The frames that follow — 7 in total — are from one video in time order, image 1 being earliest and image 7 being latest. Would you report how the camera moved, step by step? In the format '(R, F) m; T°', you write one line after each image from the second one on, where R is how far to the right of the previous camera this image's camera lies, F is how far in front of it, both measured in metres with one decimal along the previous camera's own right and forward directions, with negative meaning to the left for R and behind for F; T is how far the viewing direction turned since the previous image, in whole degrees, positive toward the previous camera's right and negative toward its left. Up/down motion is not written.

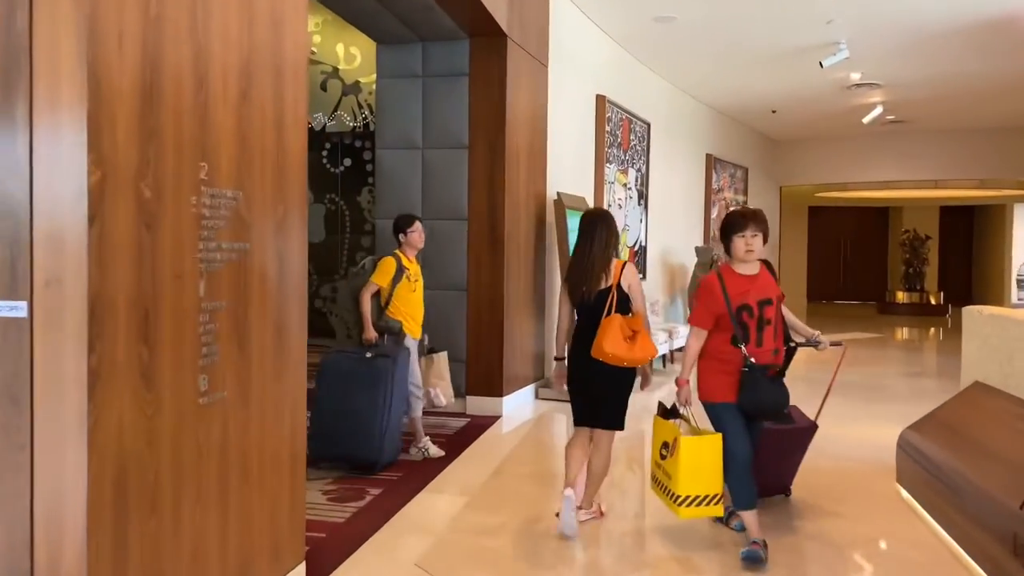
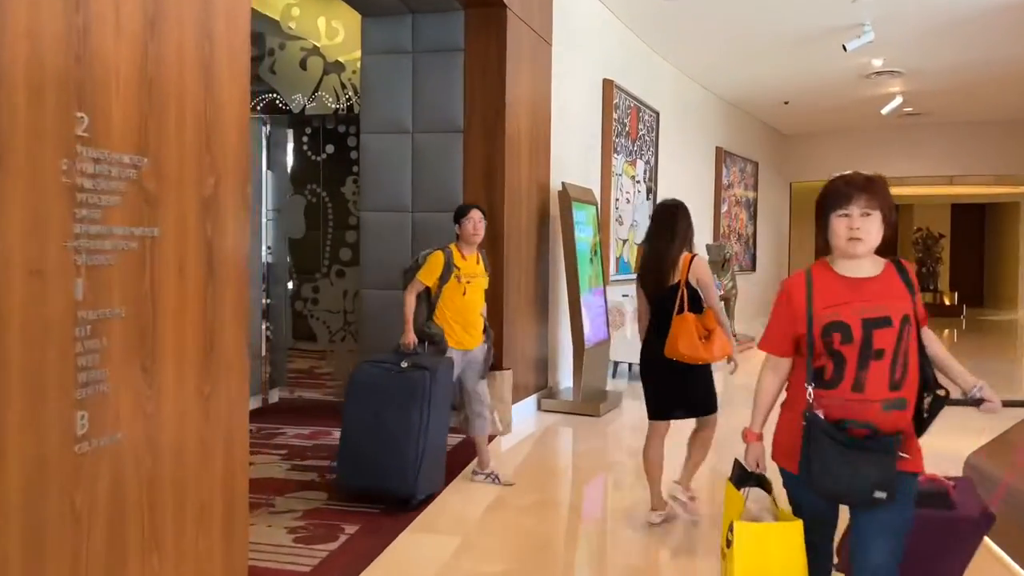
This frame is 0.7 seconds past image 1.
(0.0, +0.6) m; 0°
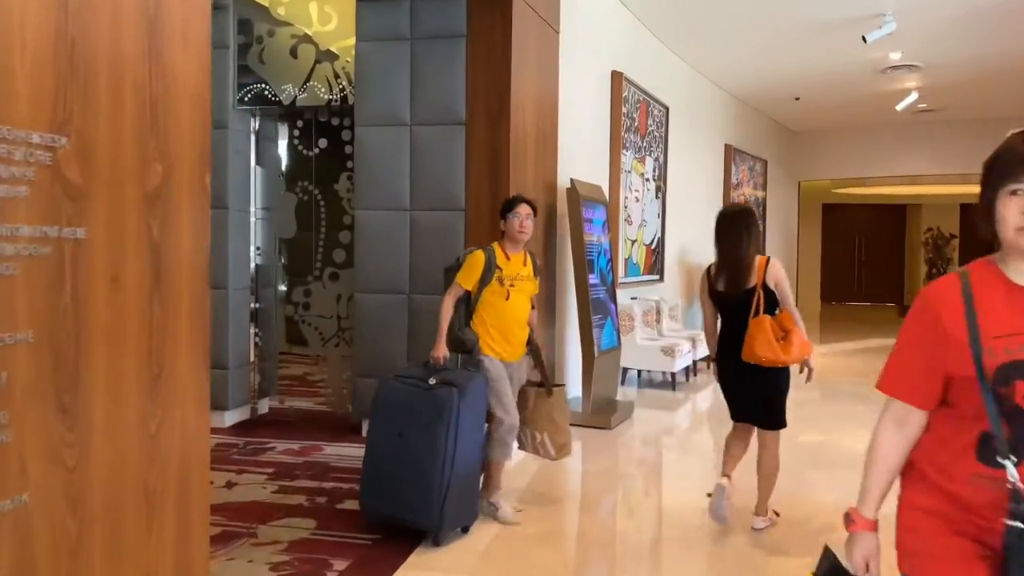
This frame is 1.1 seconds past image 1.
(0.0, +0.3) m; 0°
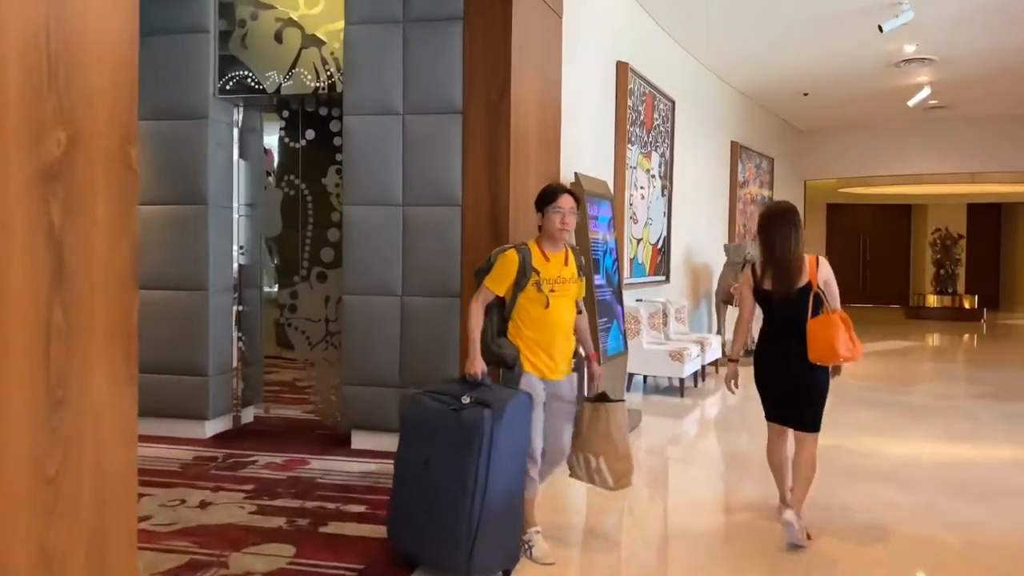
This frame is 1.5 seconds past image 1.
(0.0, +0.3) m; 0°
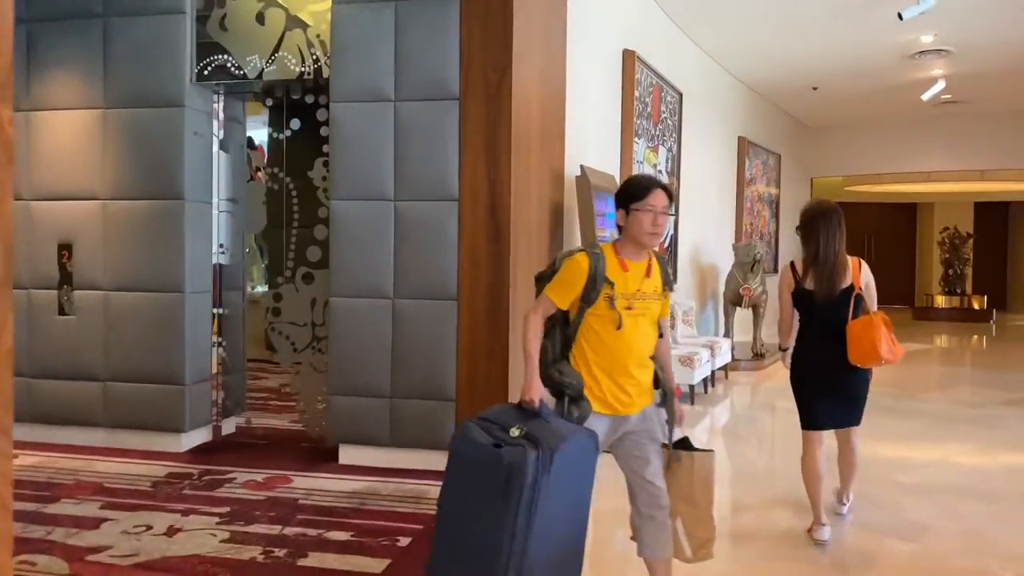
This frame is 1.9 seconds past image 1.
(0.0, +0.3) m; 0°
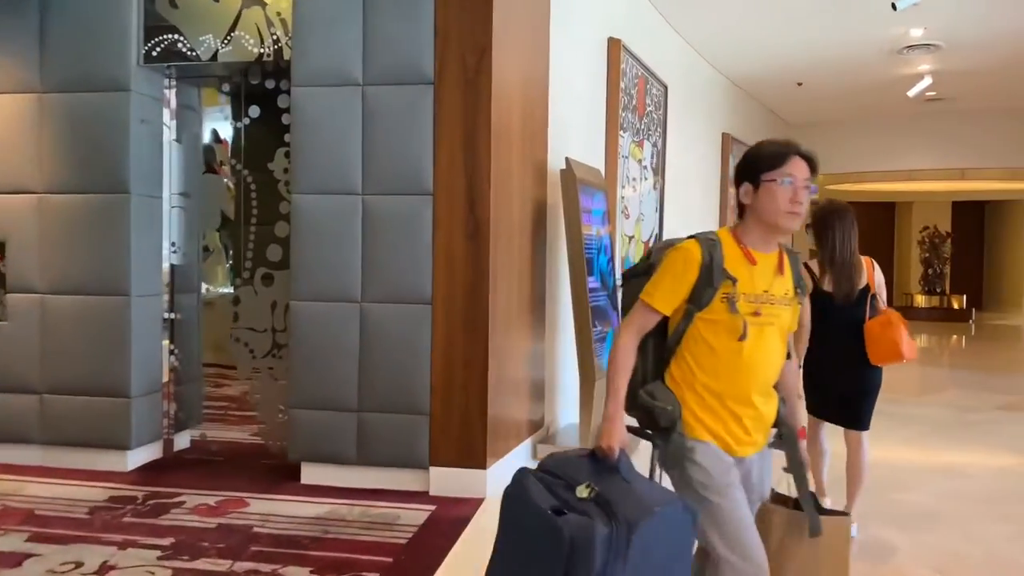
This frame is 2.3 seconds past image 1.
(0.0, +0.3) m; +2°
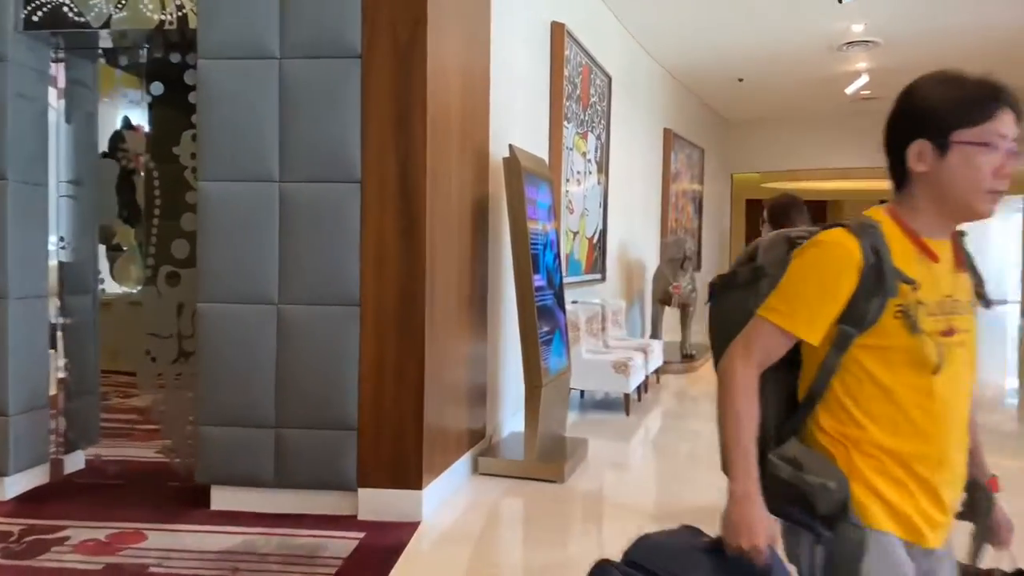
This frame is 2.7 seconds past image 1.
(0.0, +0.3) m; +5°
